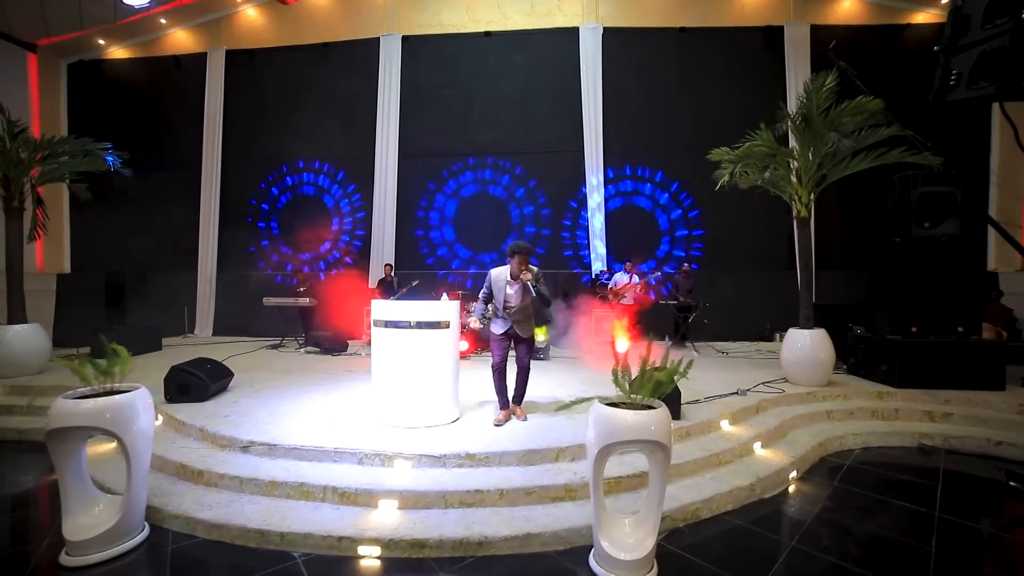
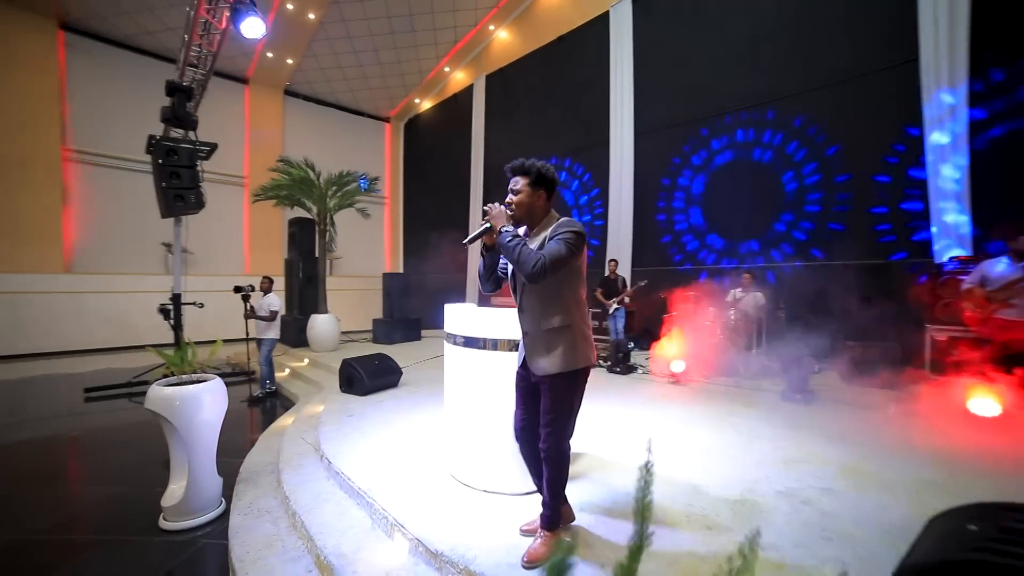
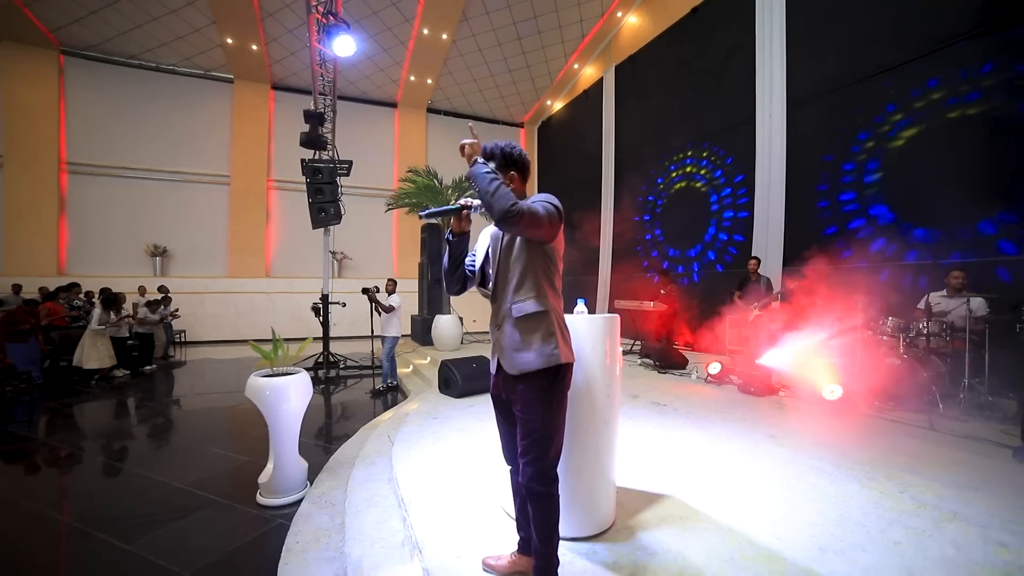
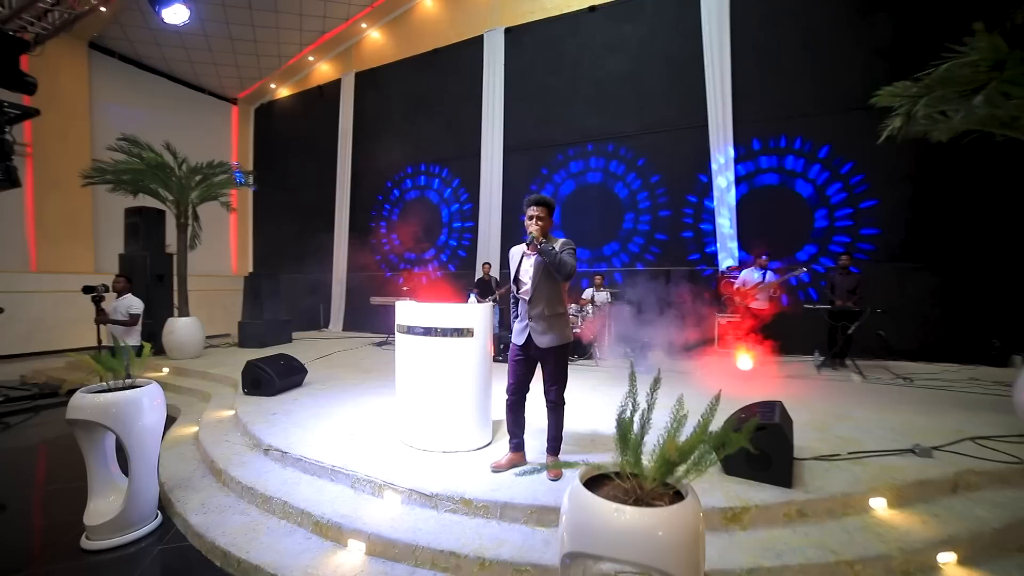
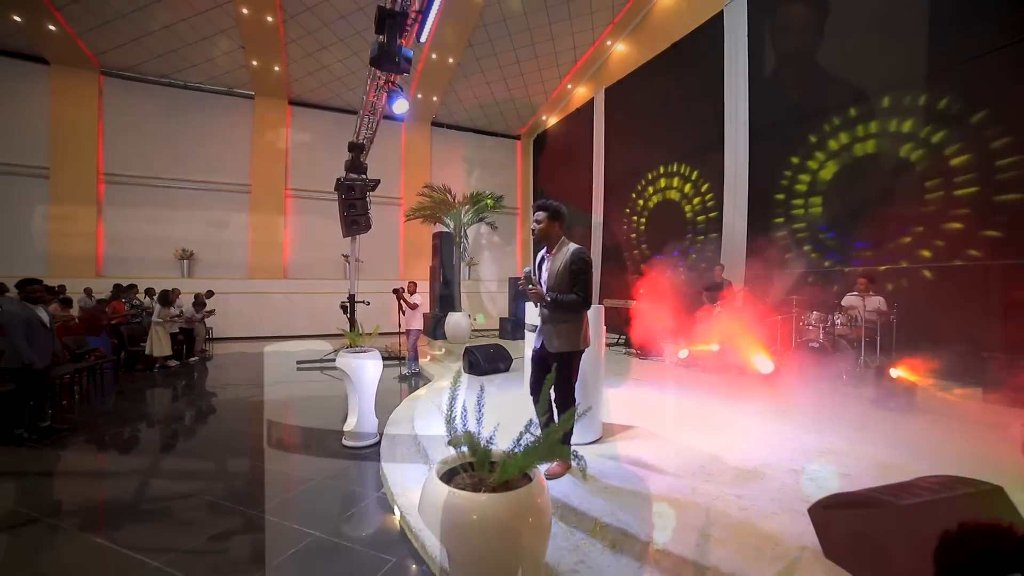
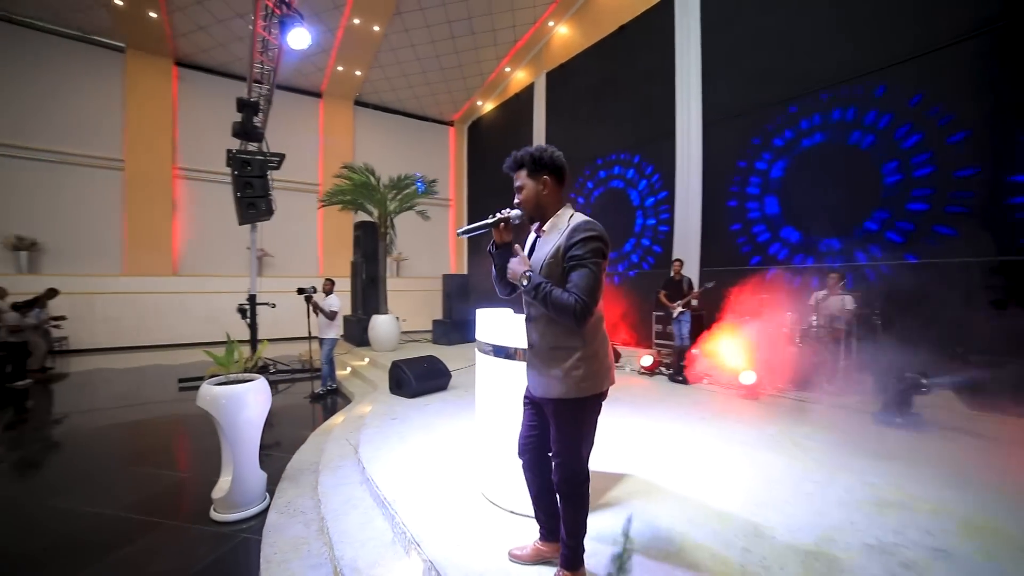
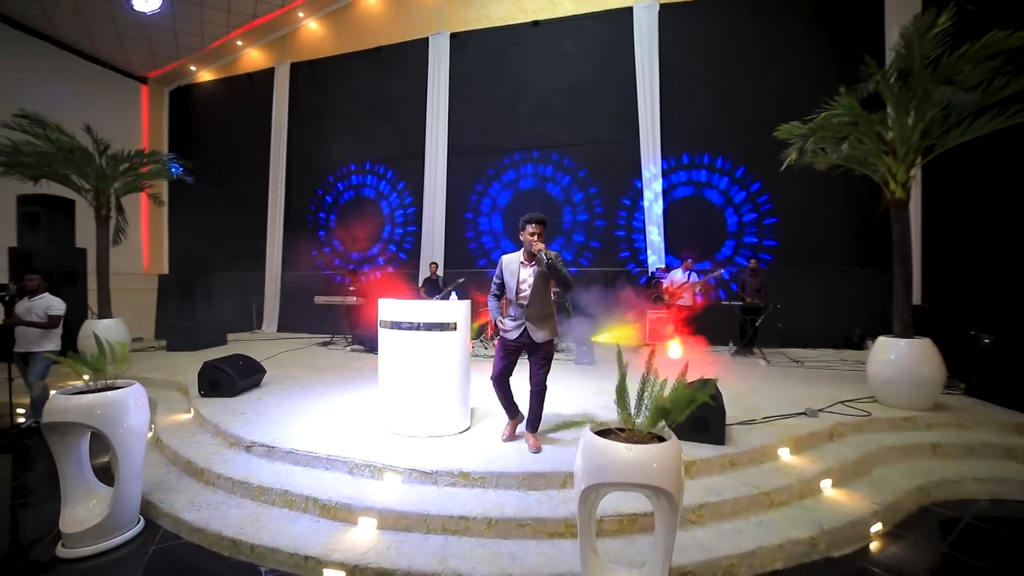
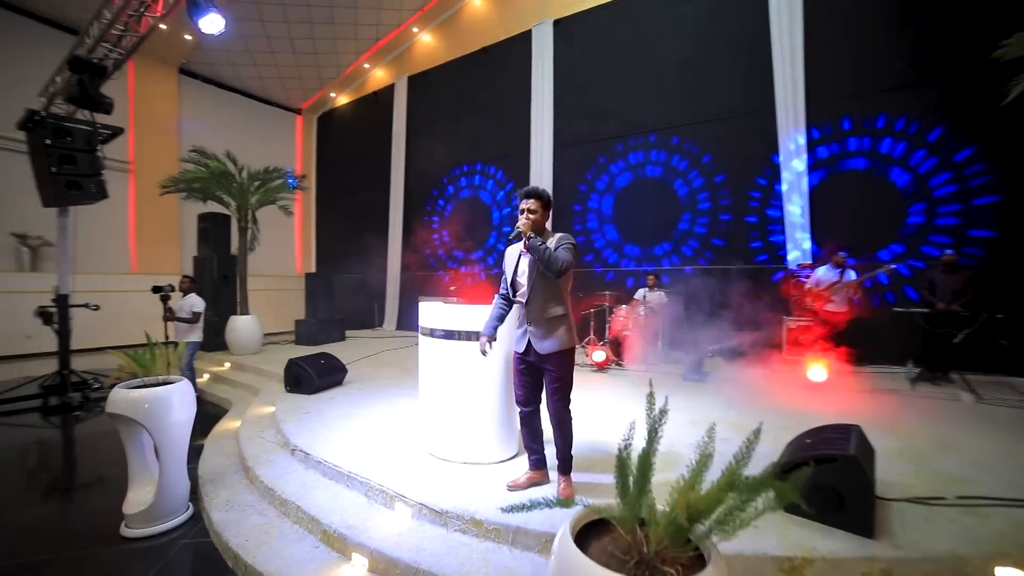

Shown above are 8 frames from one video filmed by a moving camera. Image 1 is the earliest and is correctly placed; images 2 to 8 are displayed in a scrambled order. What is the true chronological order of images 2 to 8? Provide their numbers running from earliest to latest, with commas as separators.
7, 4, 8, 2, 6, 3, 5
